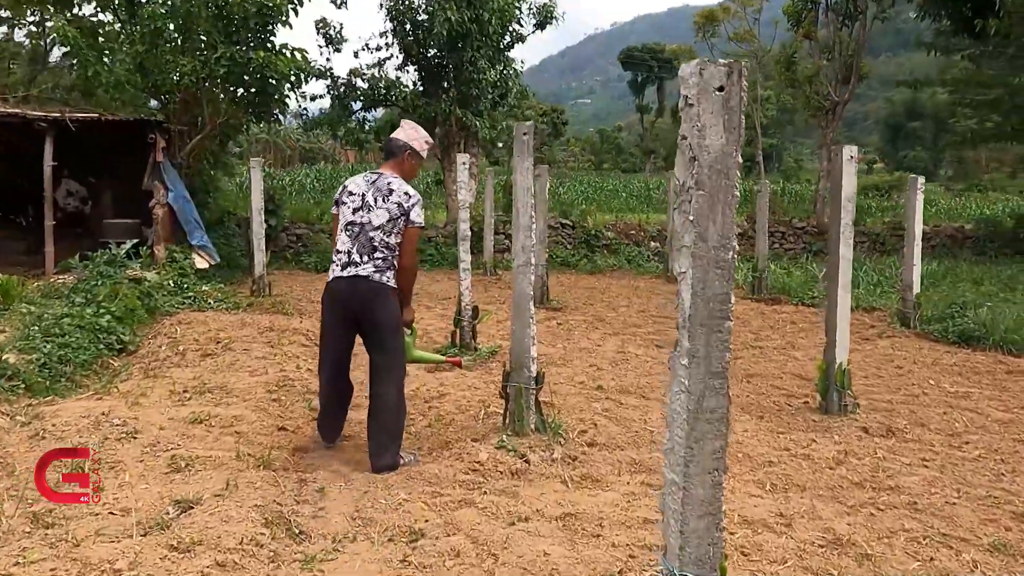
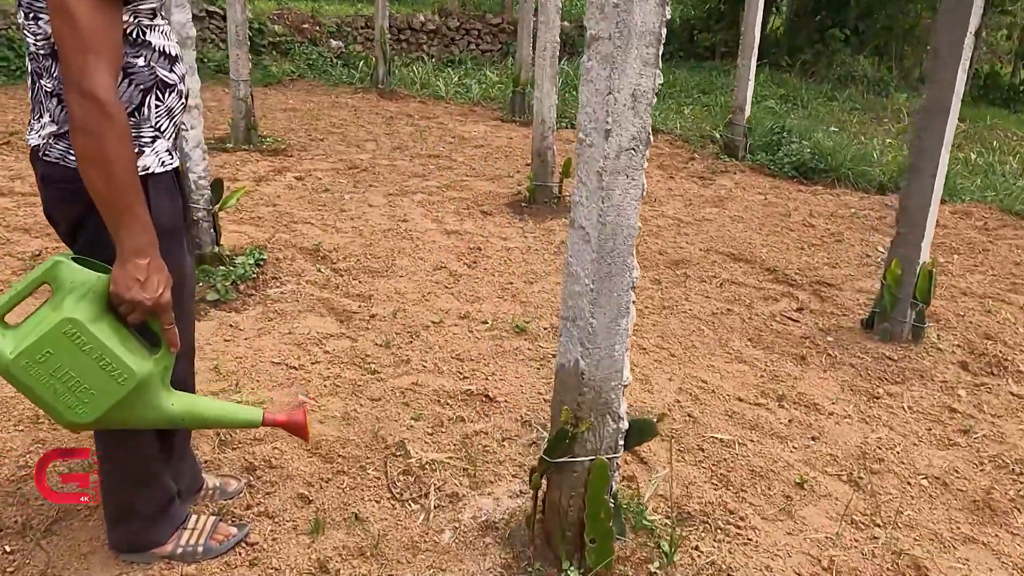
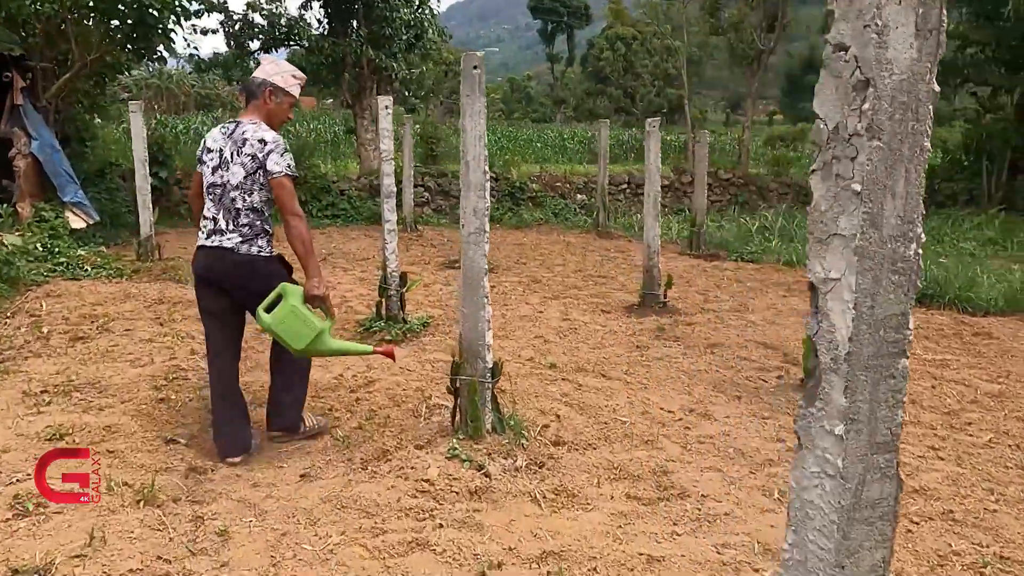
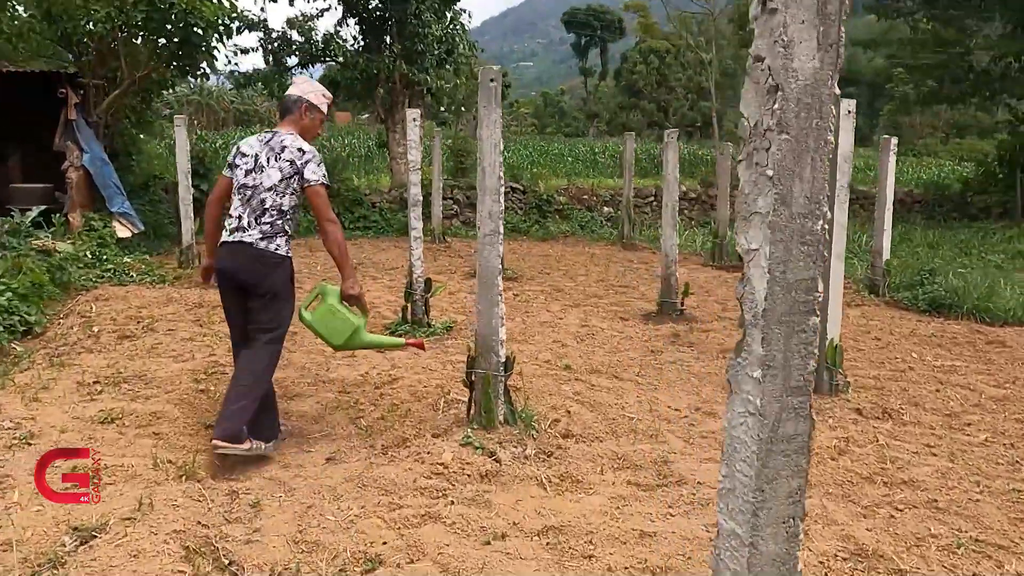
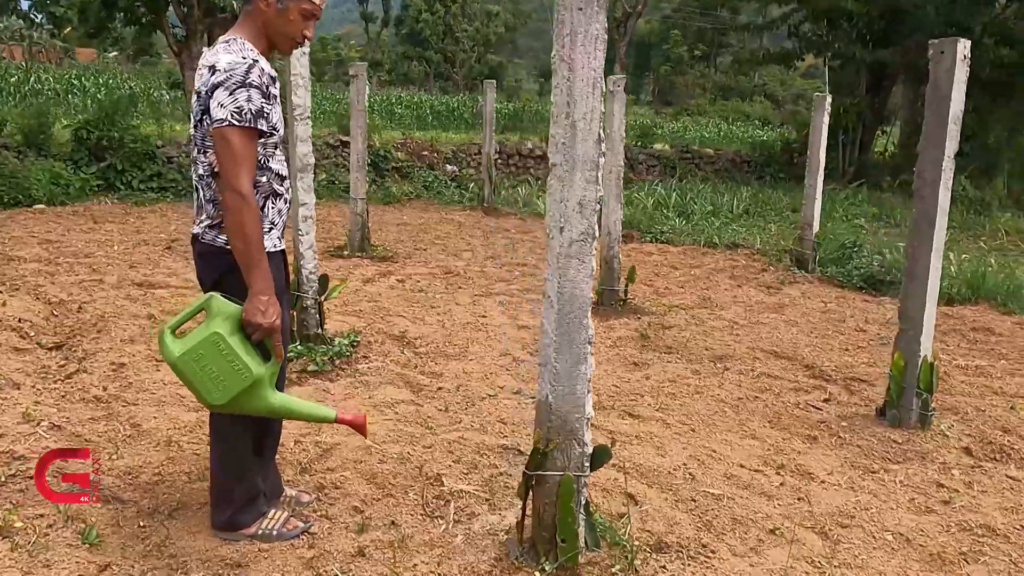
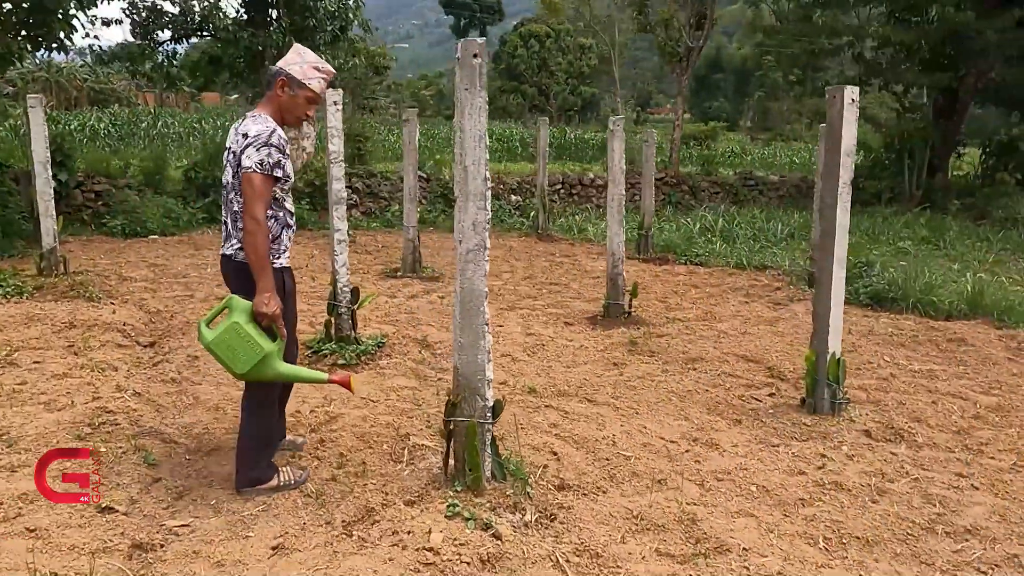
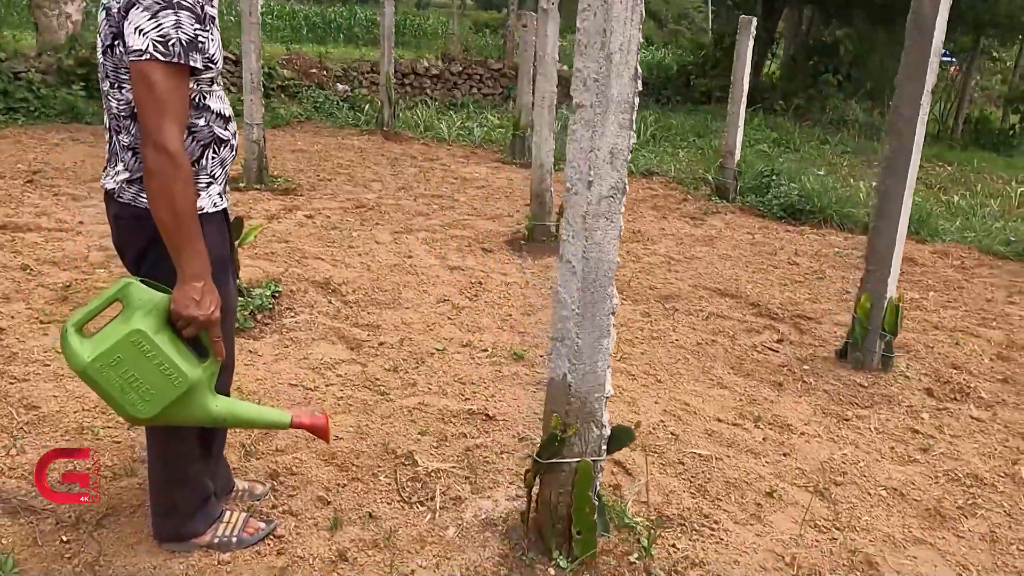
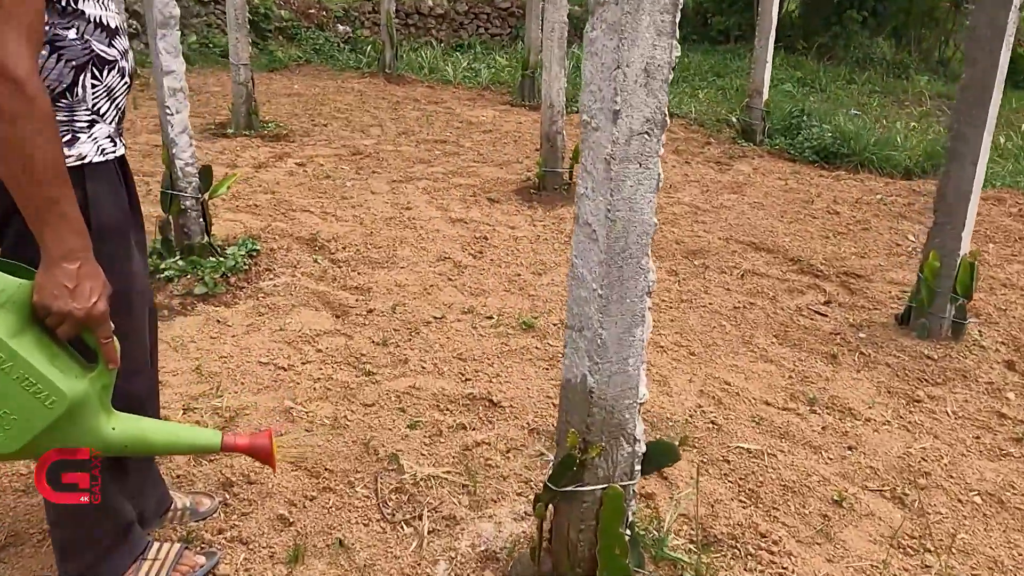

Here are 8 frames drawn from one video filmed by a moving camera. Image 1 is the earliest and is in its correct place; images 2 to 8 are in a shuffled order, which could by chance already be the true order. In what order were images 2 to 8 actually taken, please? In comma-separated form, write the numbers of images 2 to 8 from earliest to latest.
4, 3, 6, 5, 7, 2, 8
